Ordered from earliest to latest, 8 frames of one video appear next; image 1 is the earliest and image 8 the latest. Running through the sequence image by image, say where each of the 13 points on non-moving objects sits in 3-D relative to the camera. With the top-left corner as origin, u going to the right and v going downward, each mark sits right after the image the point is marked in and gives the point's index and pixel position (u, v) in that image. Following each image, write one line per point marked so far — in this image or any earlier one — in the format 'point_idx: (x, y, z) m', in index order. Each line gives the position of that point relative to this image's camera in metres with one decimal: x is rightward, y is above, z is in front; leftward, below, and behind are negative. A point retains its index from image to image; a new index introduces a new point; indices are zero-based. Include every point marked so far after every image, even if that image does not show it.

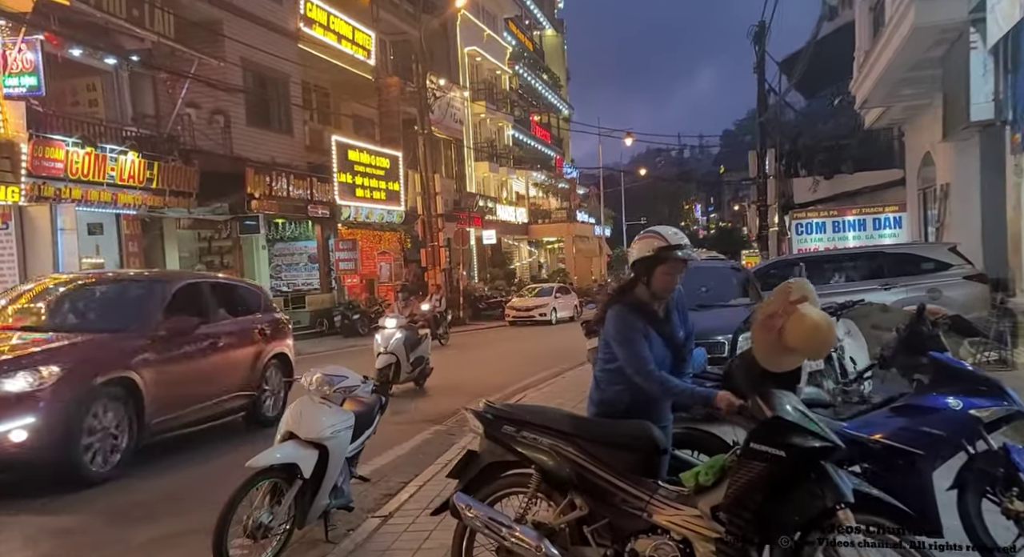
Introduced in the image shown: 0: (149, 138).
0: (-8.4, +3.2, +17.9) m
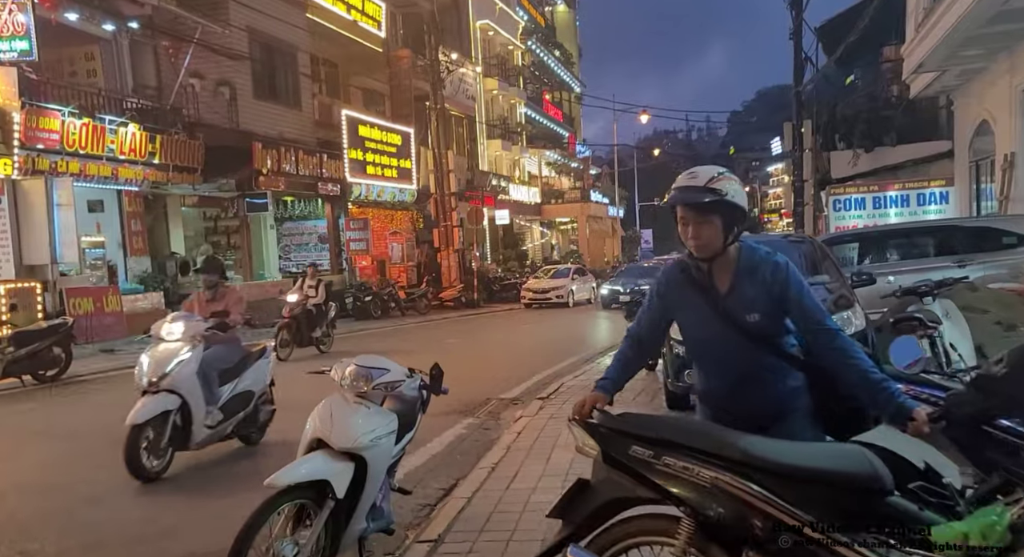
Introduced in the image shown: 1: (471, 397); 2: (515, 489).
0: (-7.9, +3.7, +17.0) m
1: (-0.5, -1.5, +9.5) m
2: (0.0, -1.3, +4.6) m
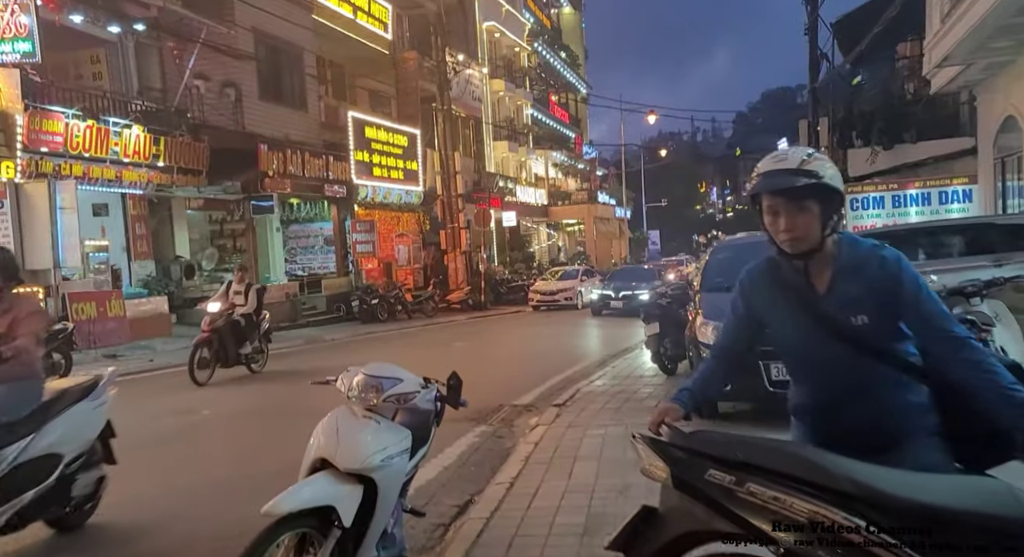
0: (-7.7, +3.6, +16.8) m
1: (-0.4, -1.5, +9.2) m
2: (+0.1, -1.3, +4.3) m
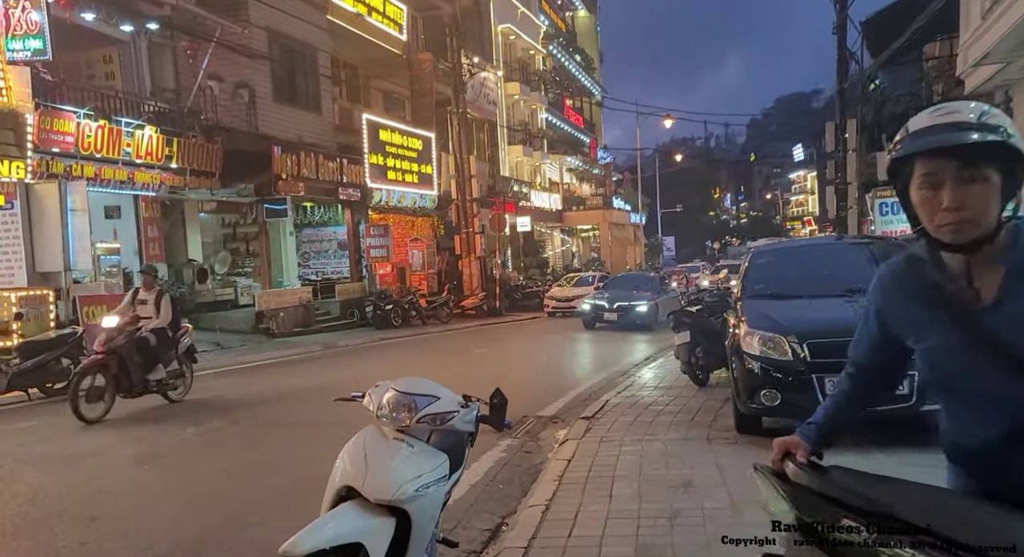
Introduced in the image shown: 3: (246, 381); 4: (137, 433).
0: (-7.3, +3.5, +16.5) m
1: (-0.1, -1.6, +8.8) m
2: (+0.3, -1.3, +3.9) m
3: (-3.8, -1.5, +11.1) m
4: (-3.6, -1.5, +7.4) m
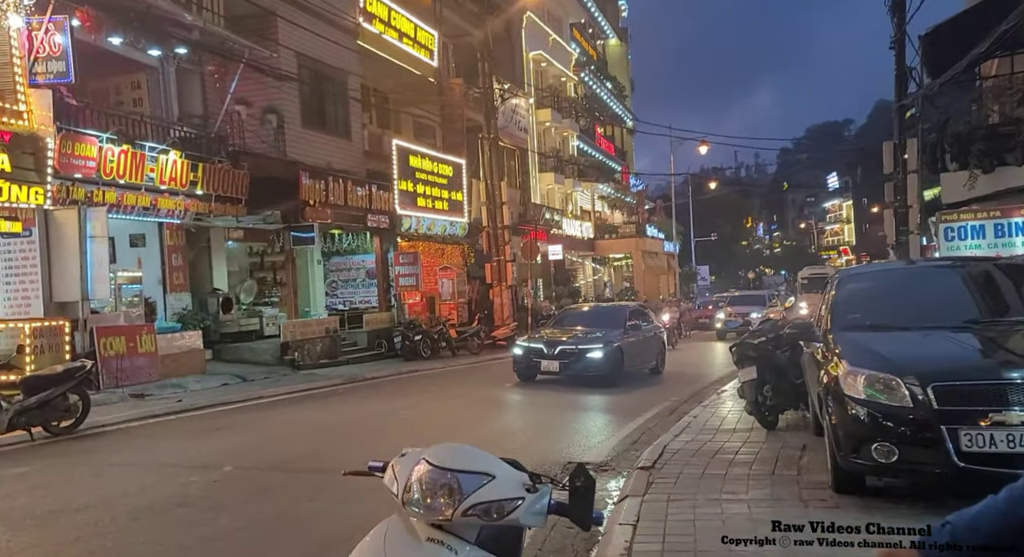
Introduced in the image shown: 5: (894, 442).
0: (-6.6, +2.9, +16.0) m
1: (+0.3, -1.9, +7.9) m
2: (+0.6, -1.4, +3.0) m
3: (-3.3, -1.9, +10.3) m
4: (-3.2, -1.7, +6.6) m
5: (+2.2, -1.0, +4.5) m
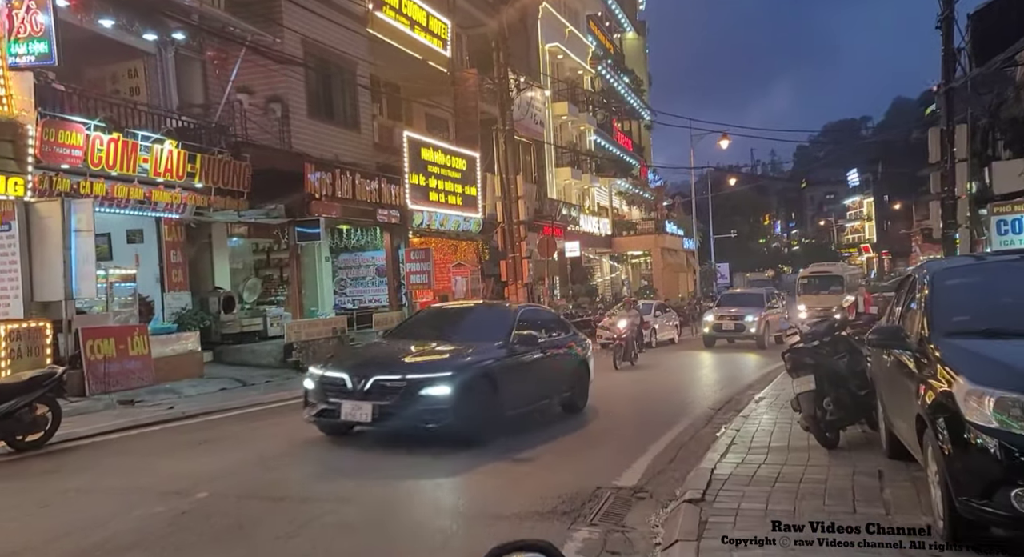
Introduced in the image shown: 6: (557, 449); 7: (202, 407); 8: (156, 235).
0: (-6.3, +3.0, +15.1) m
1: (+0.5, -1.9, +6.9) m
2: (+0.7, -1.4, +2.0) m
3: (-3.1, -1.8, +9.4) m
4: (-3.0, -1.7, +5.6) m
5: (+2.4, -0.9, +3.4) m
6: (+0.5, -1.8, +8.3) m
7: (-4.7, -2.0, +11.7) m
8: (-7.4, +0.9, +15.9) m
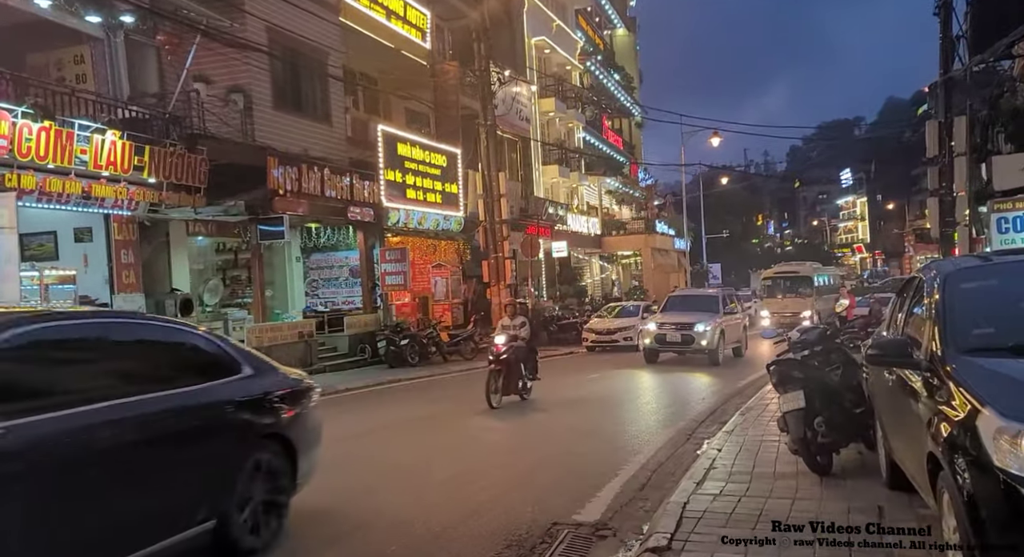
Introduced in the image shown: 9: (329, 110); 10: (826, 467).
0: (-6.8, +2.9, +14.1) m
1: (+0.1, -1.9, +5.9) m
2: (+0.3, -1.4, +1.0) m
3: (-3.5, -1.9, +8.4) m
4: (-3.5, -1.7, +4.6) m
5: (+1.9, -0.9, +2.5) m
6: (0.0, -1.9, +7.3) m
7: (-5.2, -2.0, +10.7) m
8: (-7.9, +0.9, +14.9) m
9: (-4.7, +4.3, +19.9) m
10: (+2.6, -1.6, +6.4) m
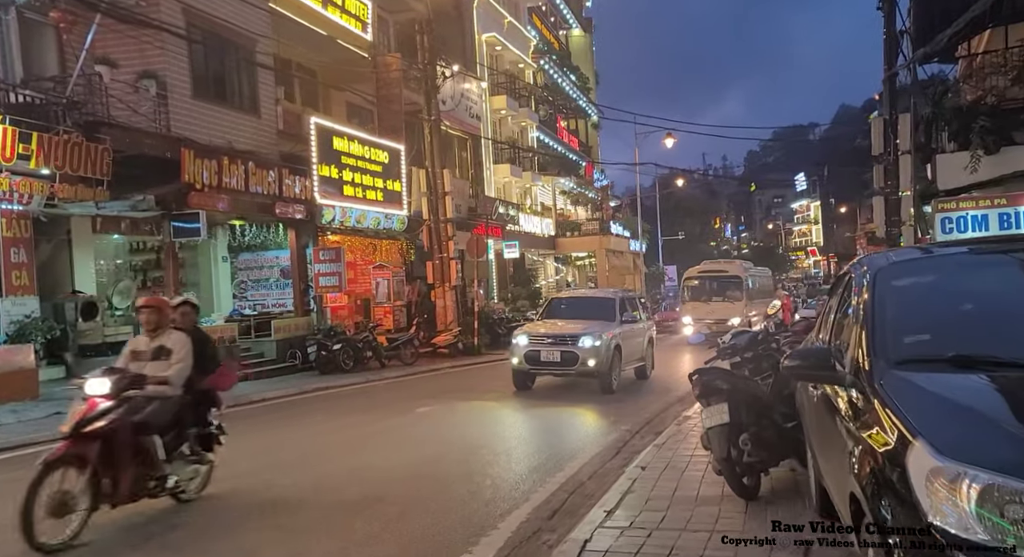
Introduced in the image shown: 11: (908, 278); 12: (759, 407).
0: (-8.0, +2.9, +12.9) m
1: (-0.8, -1.8, +5.0) m
2: (-0.3, -1.4, +0.1) m
3: (-4.5, -1.8, +7.3) m
4: (-4.3, -1.7, +3.6) m
5: (+1.3, -0.9, +1.7) m
6: (-0.9, -1.8, +6.4) m
7: (-6.2, -2.0, +9.5) m
8: (-9.1, +0.9, +13.6) m
9: (-6.2, +4.3, +18.8) m
10: (+1.8, -1.6, +5.6) m
11: (+1.9, 0.0, +3.8) m
12: (+1.9, -1.0, +5.9) m
